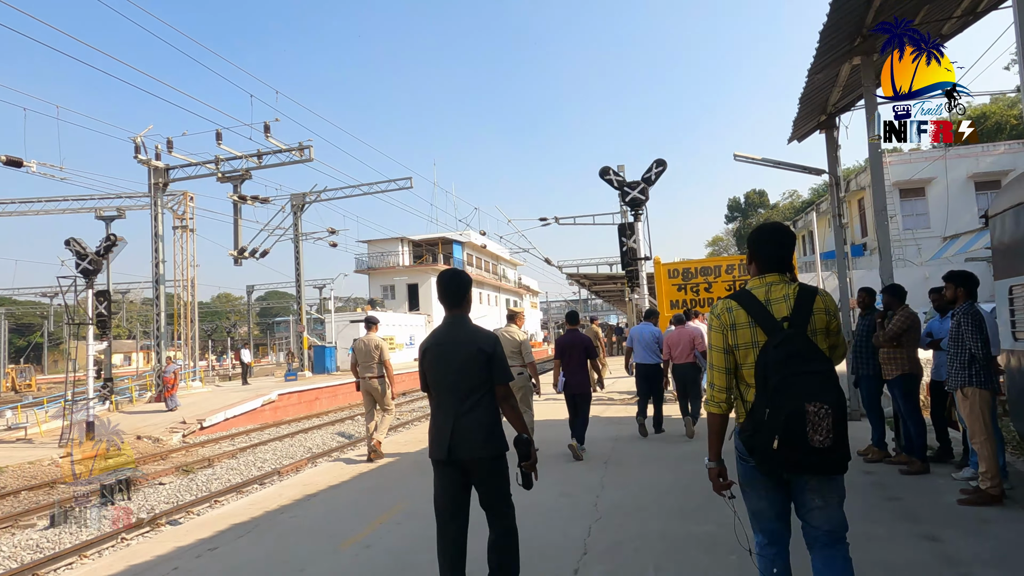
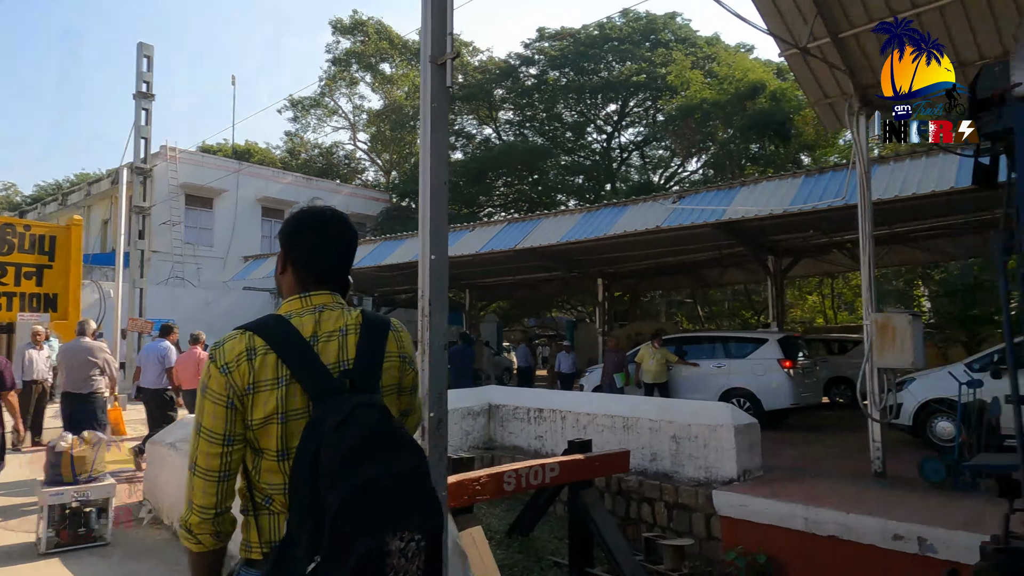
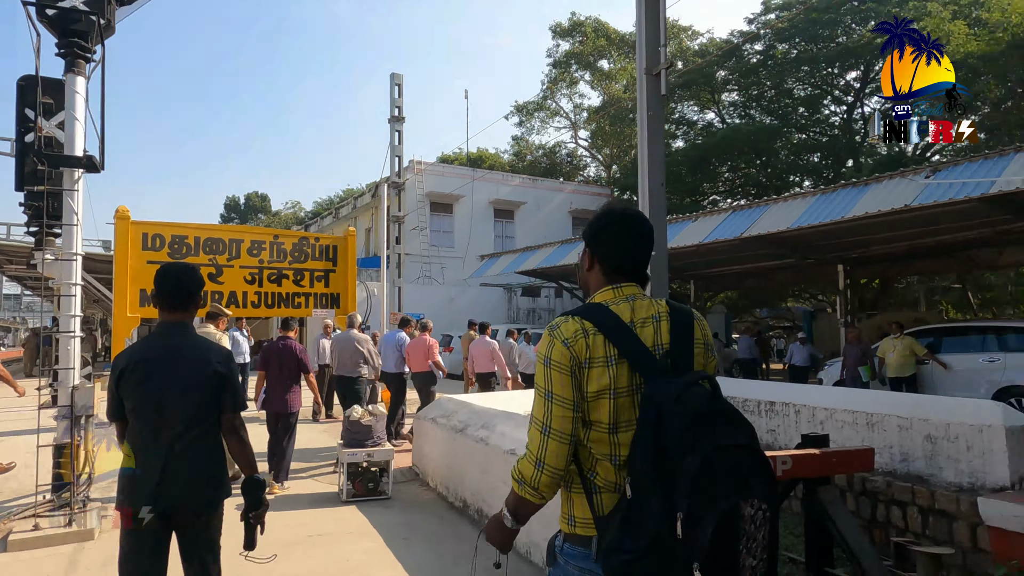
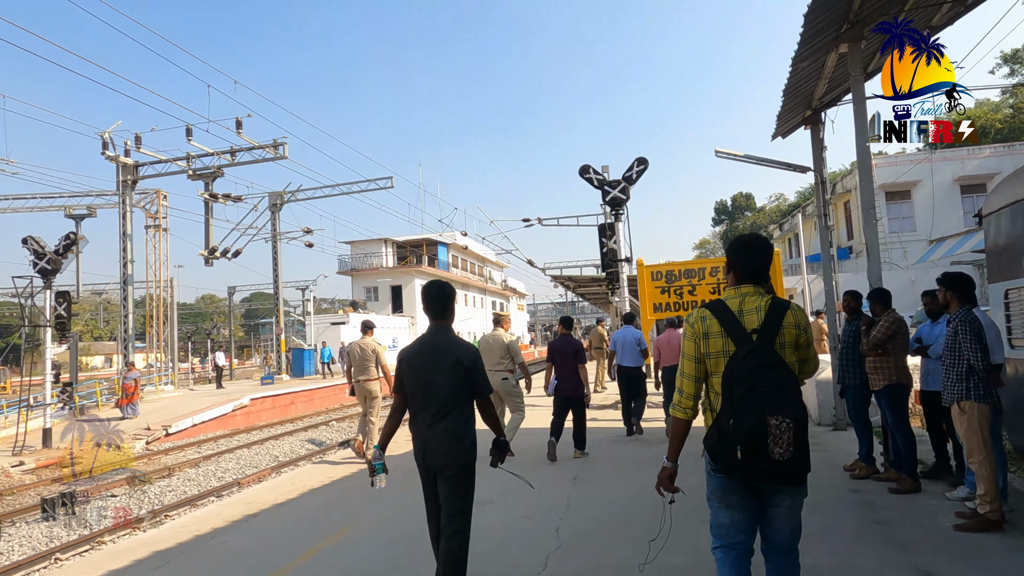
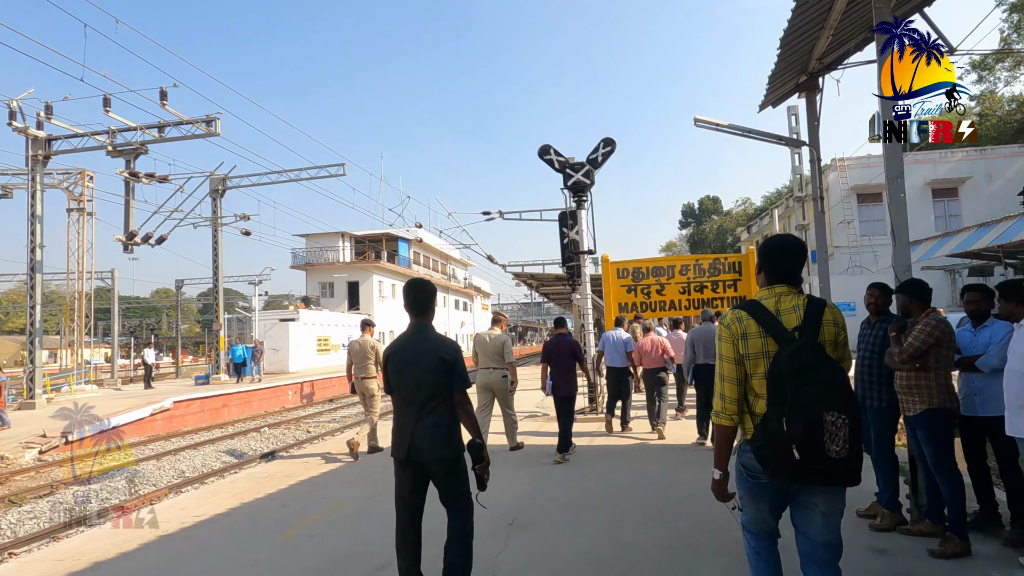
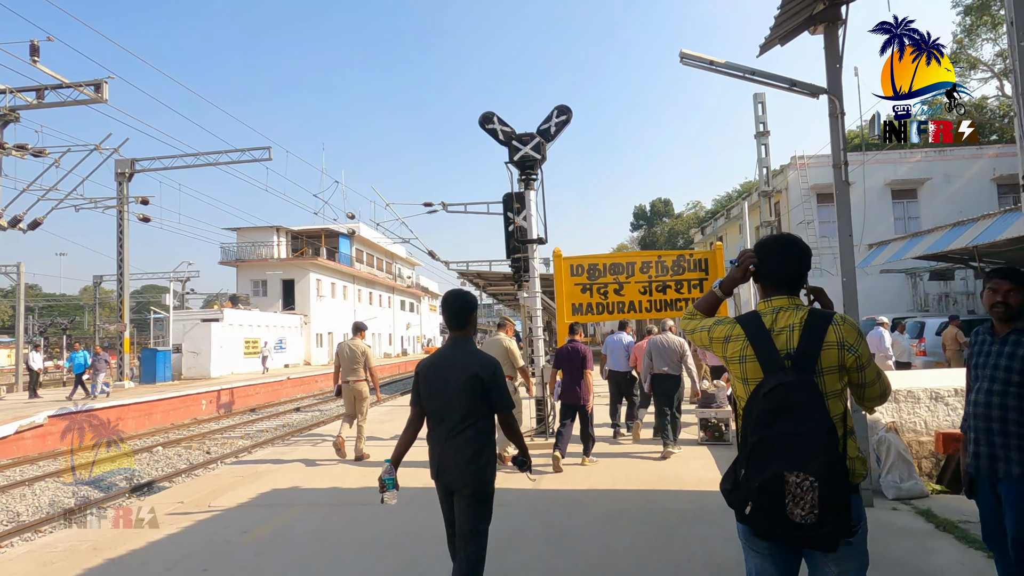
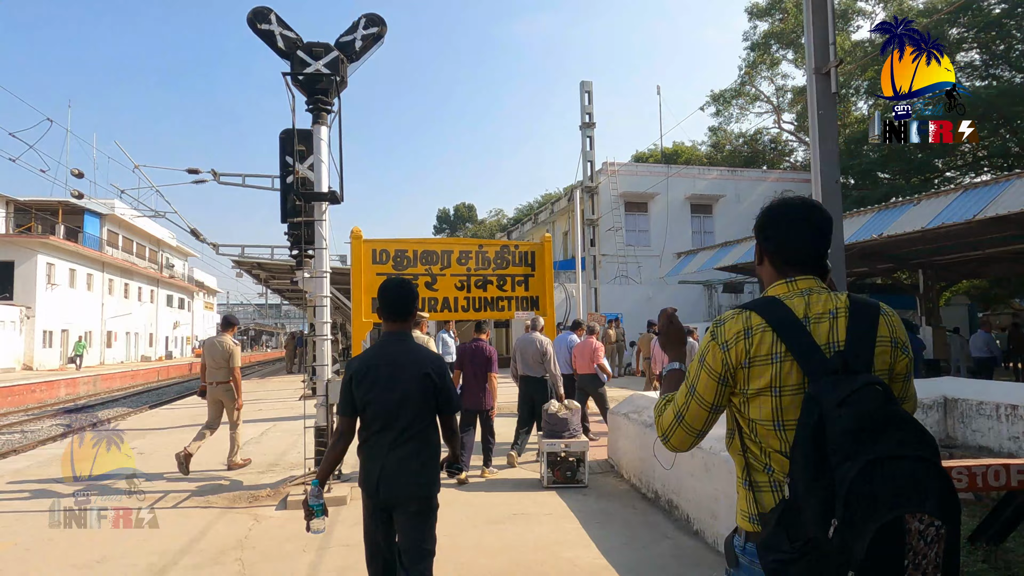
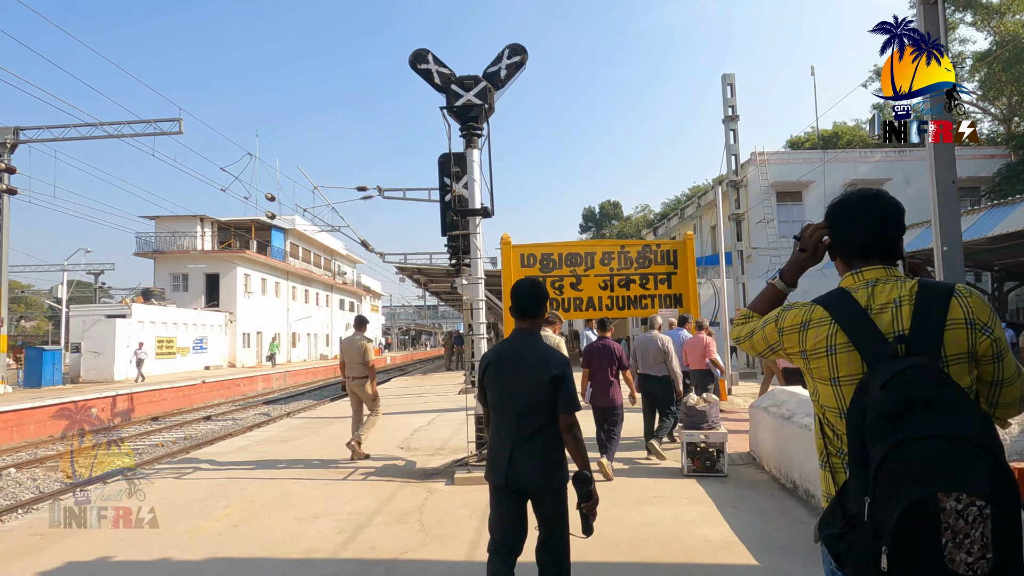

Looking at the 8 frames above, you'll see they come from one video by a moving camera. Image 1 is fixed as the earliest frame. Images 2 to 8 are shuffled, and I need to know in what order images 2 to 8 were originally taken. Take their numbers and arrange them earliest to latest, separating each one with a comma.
4, 5, 6, 8, 7, 3, 2
